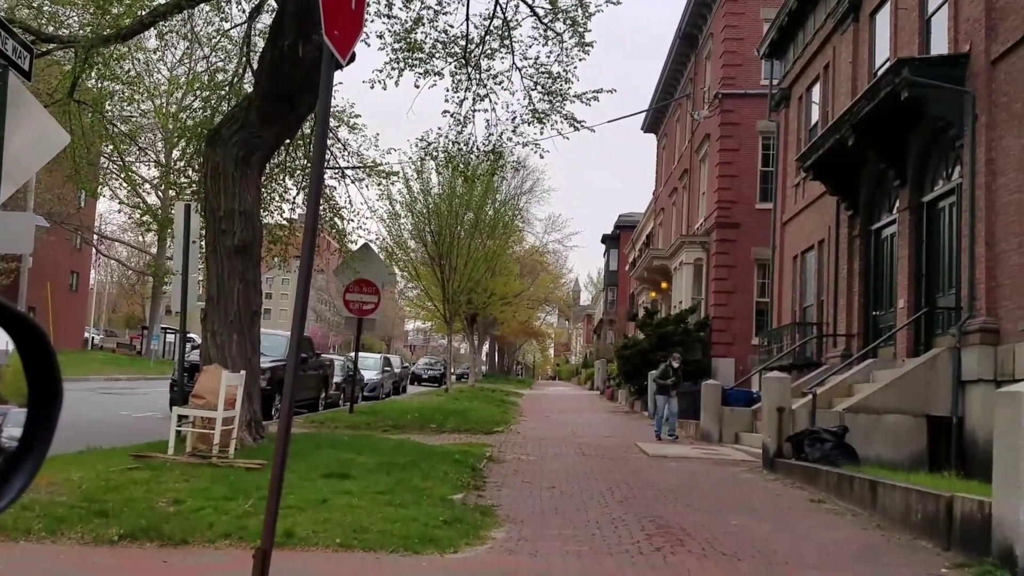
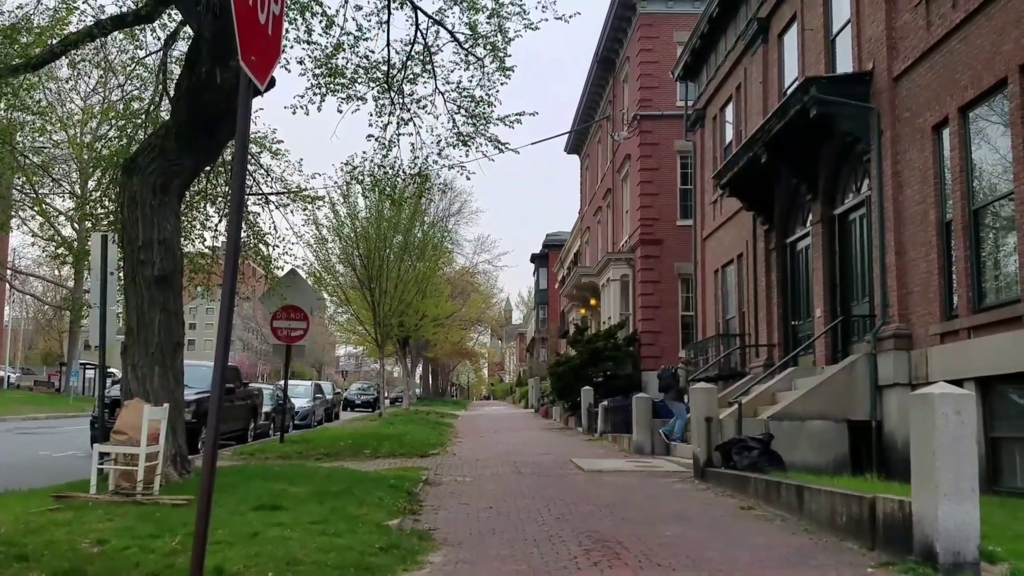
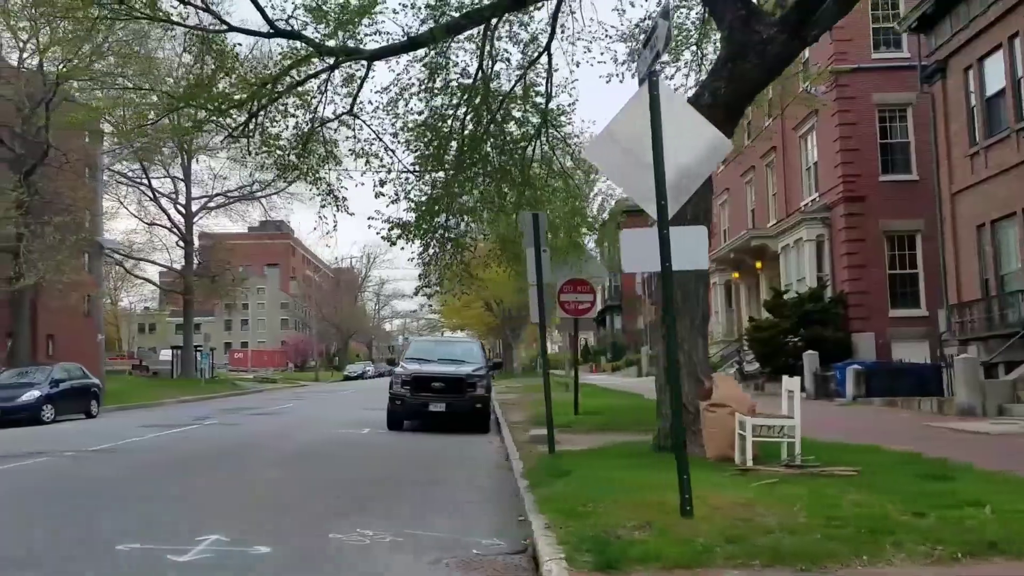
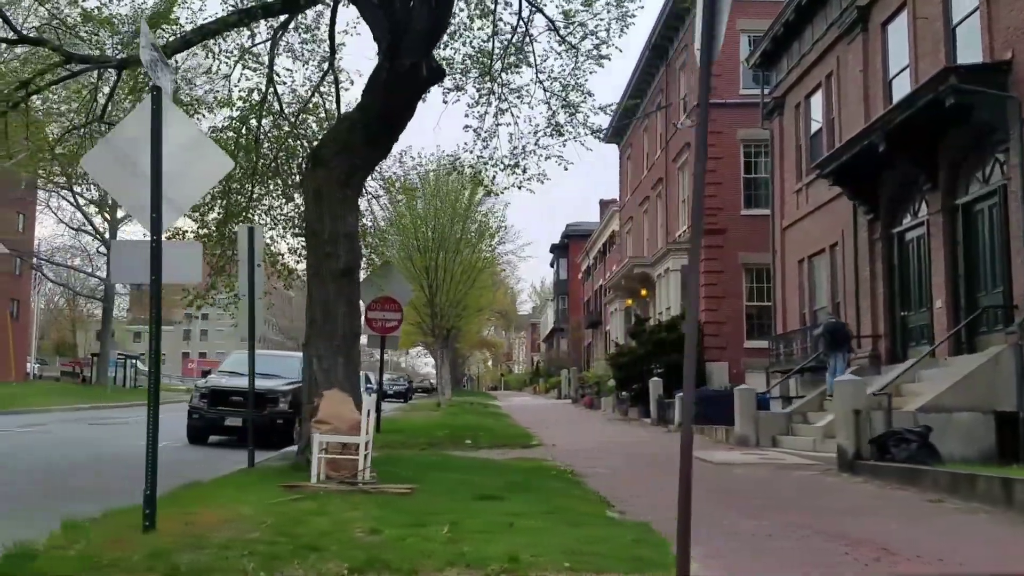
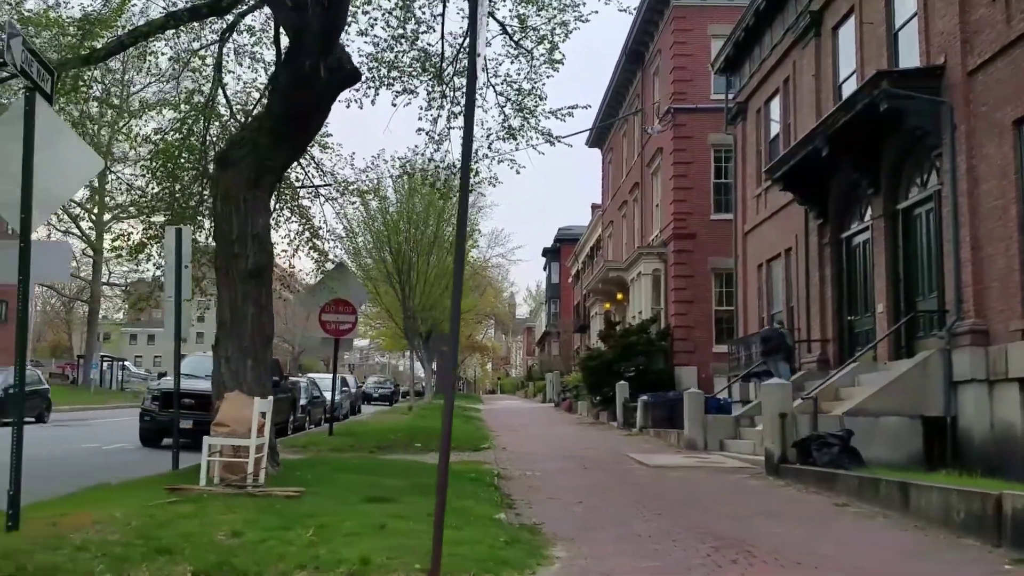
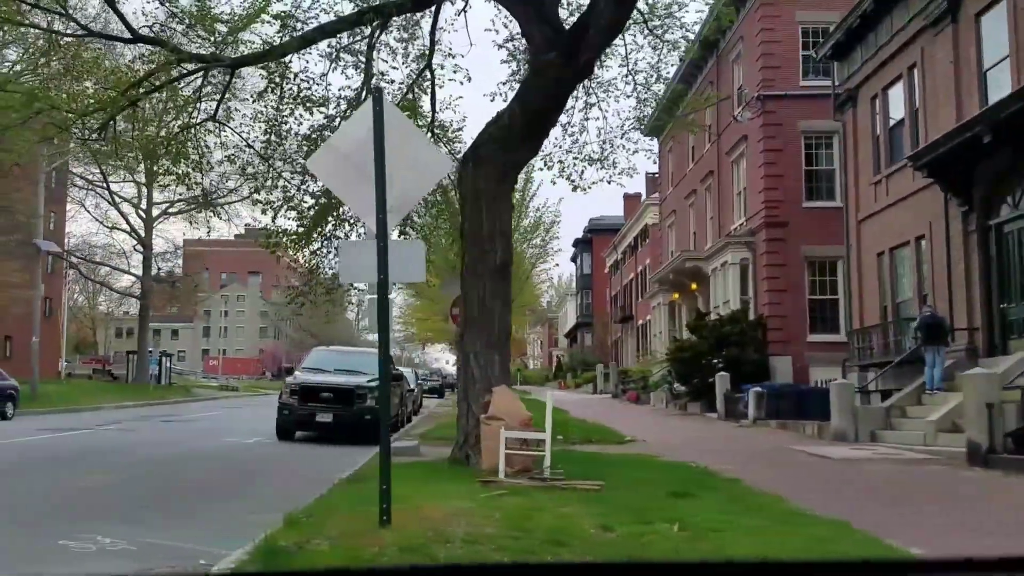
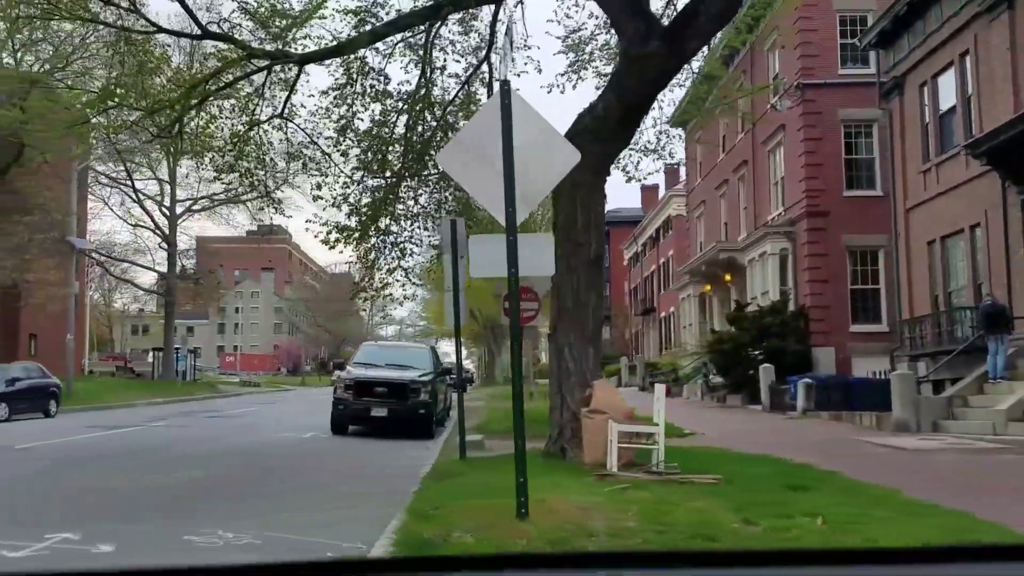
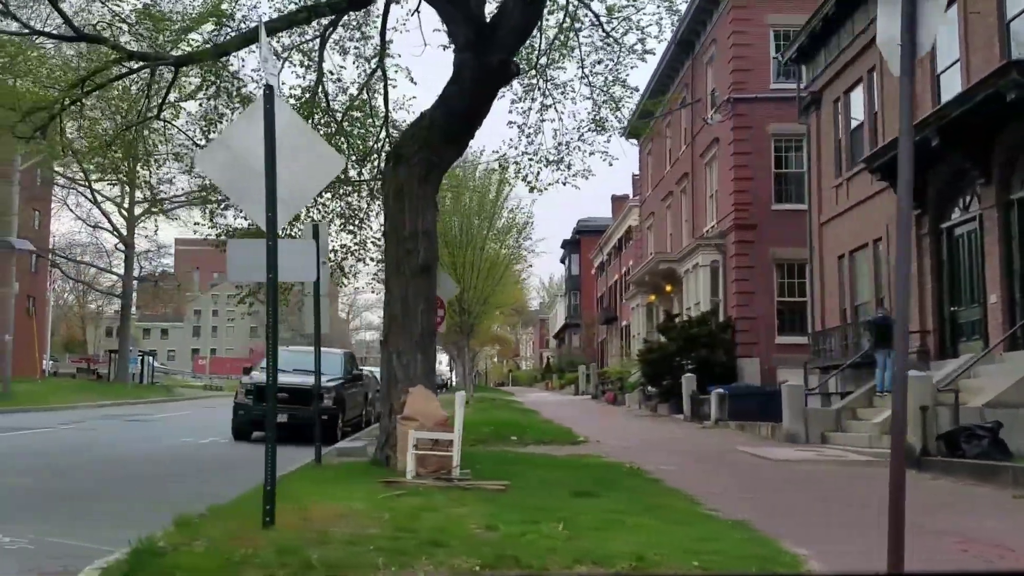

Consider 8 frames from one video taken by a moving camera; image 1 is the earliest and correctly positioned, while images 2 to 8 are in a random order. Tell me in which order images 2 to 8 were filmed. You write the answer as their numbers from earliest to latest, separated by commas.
2, 5, 4, 8, 6, 7, 3
